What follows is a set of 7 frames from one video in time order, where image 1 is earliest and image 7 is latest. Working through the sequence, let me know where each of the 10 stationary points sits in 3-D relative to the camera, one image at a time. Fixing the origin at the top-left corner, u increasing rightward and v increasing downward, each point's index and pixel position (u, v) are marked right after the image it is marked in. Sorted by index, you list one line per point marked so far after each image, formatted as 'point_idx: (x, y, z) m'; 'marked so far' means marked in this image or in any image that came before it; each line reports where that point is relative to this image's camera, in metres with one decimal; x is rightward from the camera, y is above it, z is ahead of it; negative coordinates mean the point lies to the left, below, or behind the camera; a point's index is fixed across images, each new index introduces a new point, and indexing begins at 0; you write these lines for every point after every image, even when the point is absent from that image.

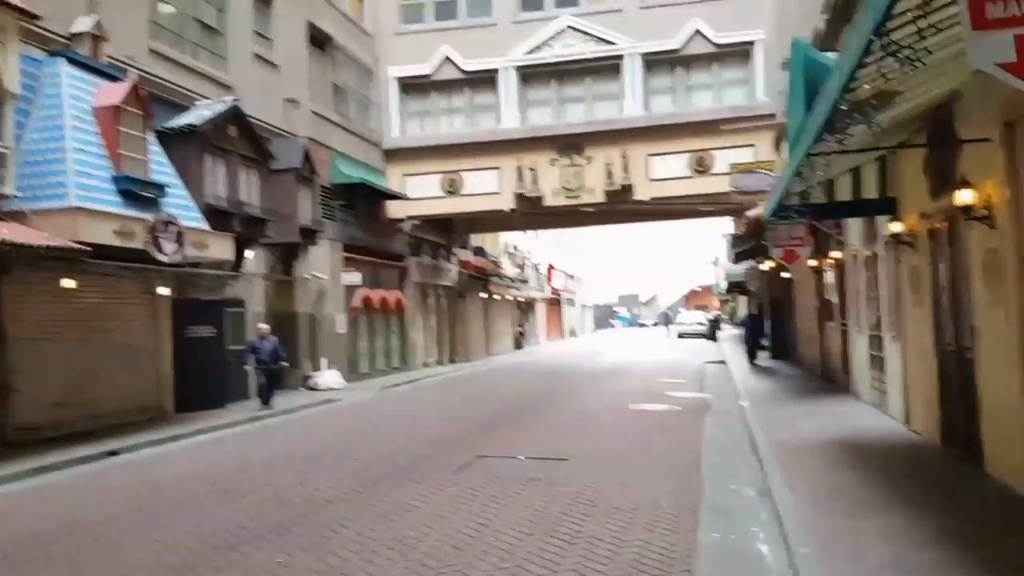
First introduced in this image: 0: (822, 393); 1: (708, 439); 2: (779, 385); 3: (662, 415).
0: (+5.4, -1.9, +15.5) m
1: (+2.6, -2.0, +11.8) m
2: (+5.2, -2.0, +17.3) m
3: (+2.5, -2.1, +14.5) m
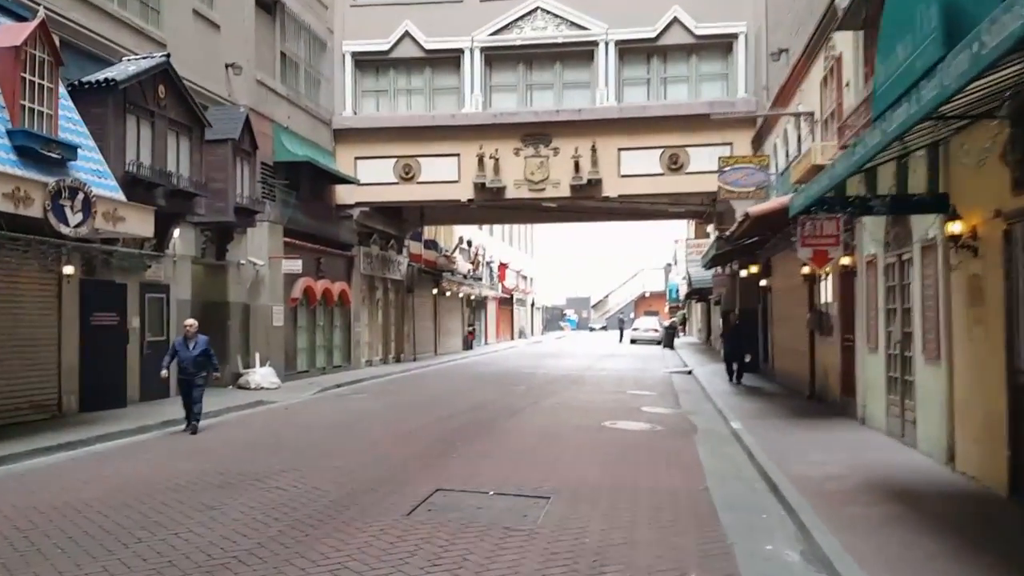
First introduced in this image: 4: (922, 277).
0: (+4.8, -2.0, +13.8) m
1: (+2.2, -2.1, +9.9) m
2: (+4.5, -2.1, +15.7) m
3: (+1.9, -2.1, +12.7) m
4: (+4.6, +0.1, +10.0) m
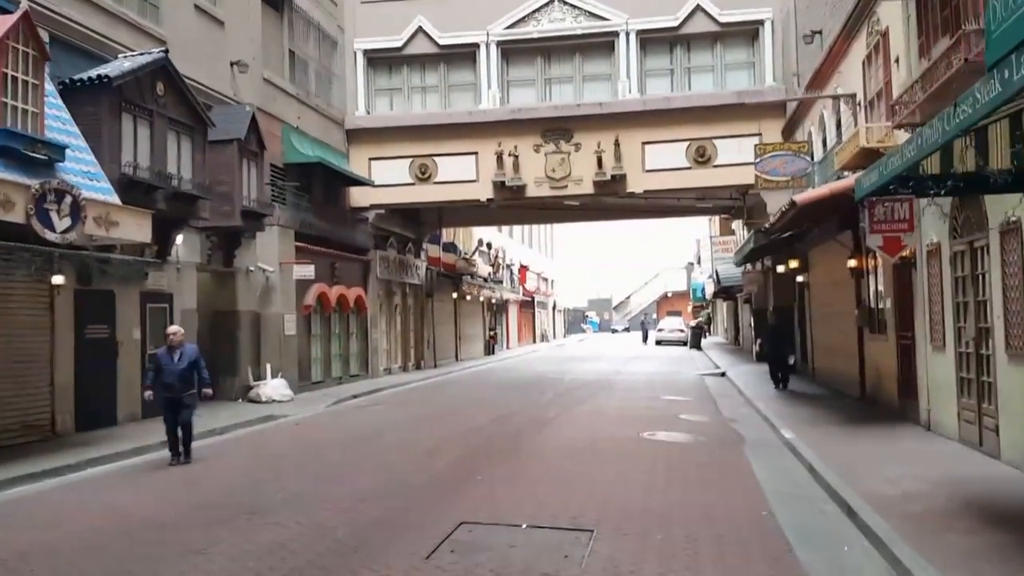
0: (+5.2, -1.9, +12.6) m
1: (+2.5, -2.0, +8.8) m
2: (+4.9, -2.0, +14.4) m
3: (+2.3, -2.1, +11.5) m
4: (+4.9, +0.2, +8.8) m
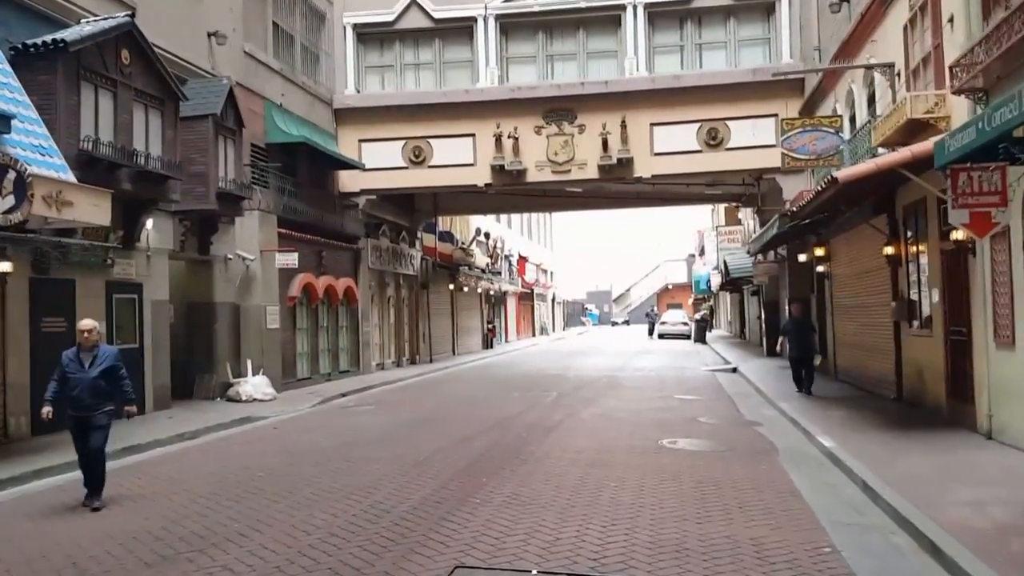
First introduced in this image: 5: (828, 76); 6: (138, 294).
0: (+5.2, -1.8, +11.2) m
1: (+2.6, -1.9, +7.4) m
2: (+5.0, -1.9, +13.1) m
3: (+2.3, -2.0, +10.2) m
4: (+4.9, +0.3, +7.4) m
5: (+6.8, +4.6, +19.2) m
6: (-6.4, -0.1, +15.2) m
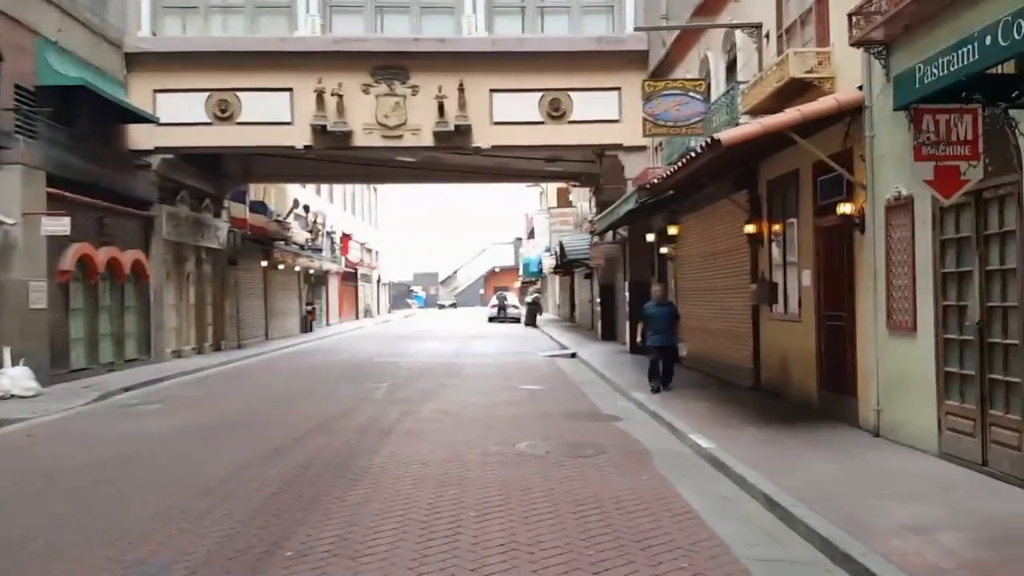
0: (+3.3, -1.6, +10.1) m
1: (+1.5, -1.7, +5.8) m
2: (+2.7, -1.6, +11.9) m
3: (+0.7, -1.7, +8.5) m
4: (+3.8, +0.4, +6.2) m
5: (+3.4, +5.0, +18.1) m
6: (-8.8, +0.3, +11.7) m
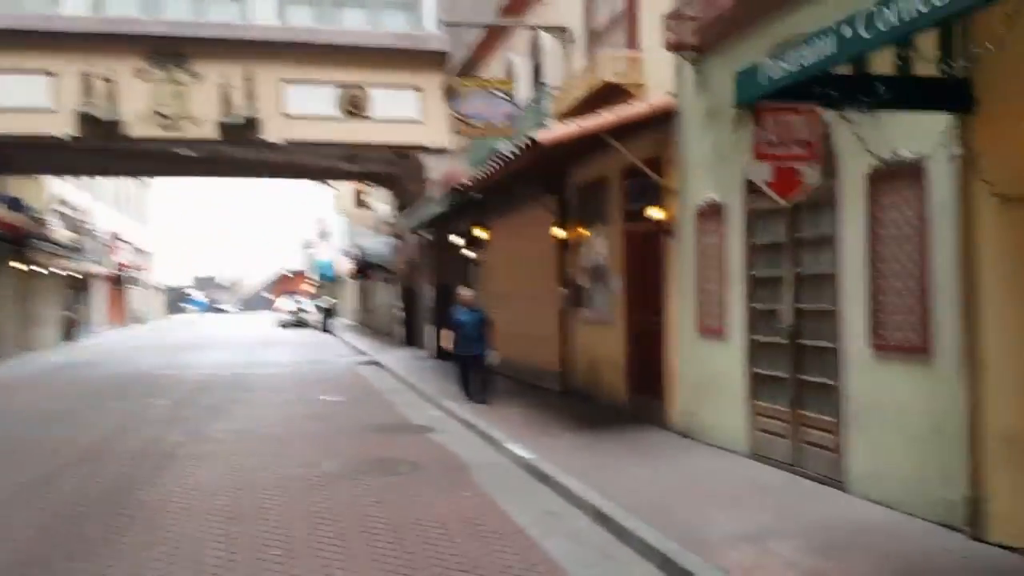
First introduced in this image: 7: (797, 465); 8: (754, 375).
0: (+1.2, -1.6, +10.0) m
1: (+0.4, -1.7, +5.4) m
2: (+0.2, -1.7, +11.6) m
3: (-1.0, -1.8, +7.8) m
4: (+2.6, +0.4, +6.4) m
5: (-0.5, +4.9, +17.8) m
6: (-11.0, +0.3, +8.8) m
7: (+2.4, -1.5, +7.4) m
8: (+2.2, -0.8, +8.1) m
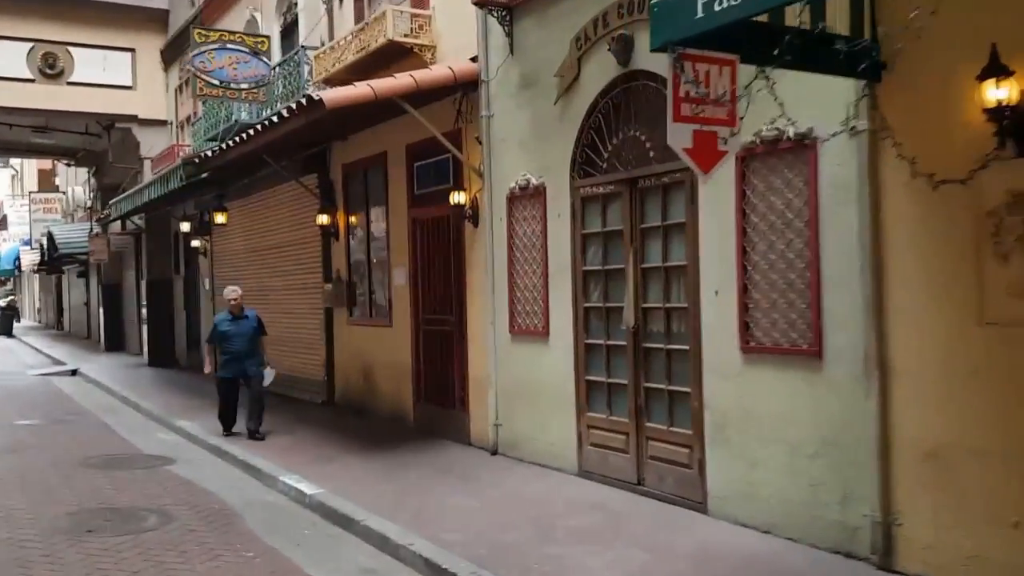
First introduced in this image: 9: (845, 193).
0: (-0.9, -1.6, +8.6) m
1: (-0.3, -1.7, +4.0) m
2: (-2.4, -1.6, +9.8) m
3: (-2.4, -1.8, +5.9) m
4: (+1.5, +0.5, +5.6) m
5: (-5.0, +5.0, +15.5) m
6: (-12.2, +0.1, +3.8) m
7: (+1.0, -1.4, +6.5) m
8: (+0.6, -0.8, +7.1) m
9: (+1.8, +0.5, +4.9) m
